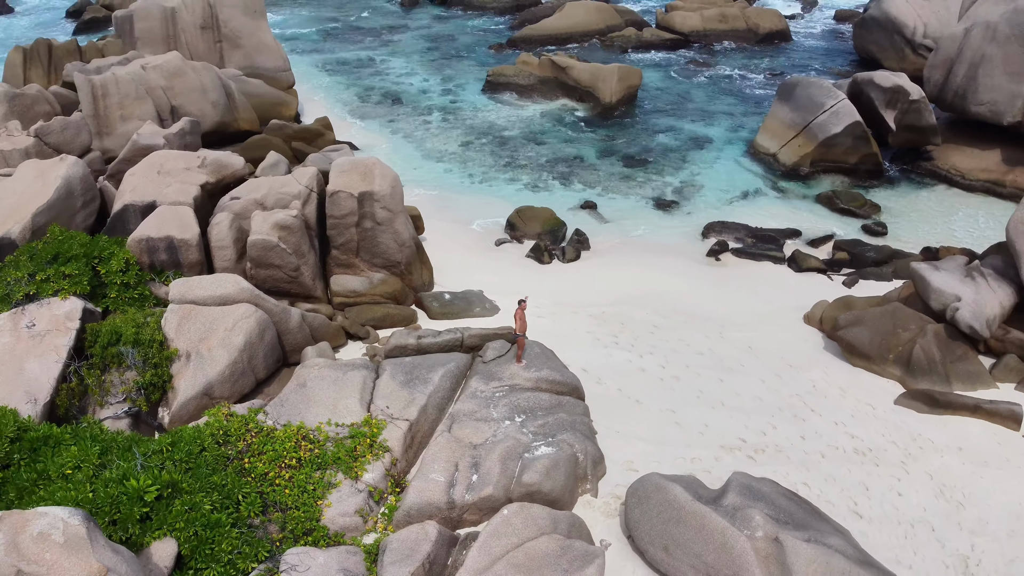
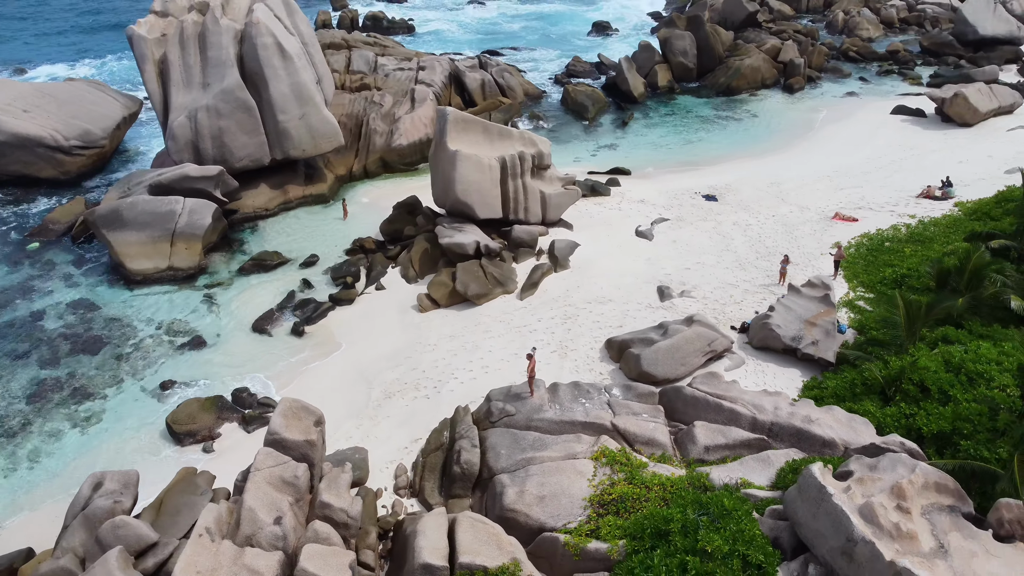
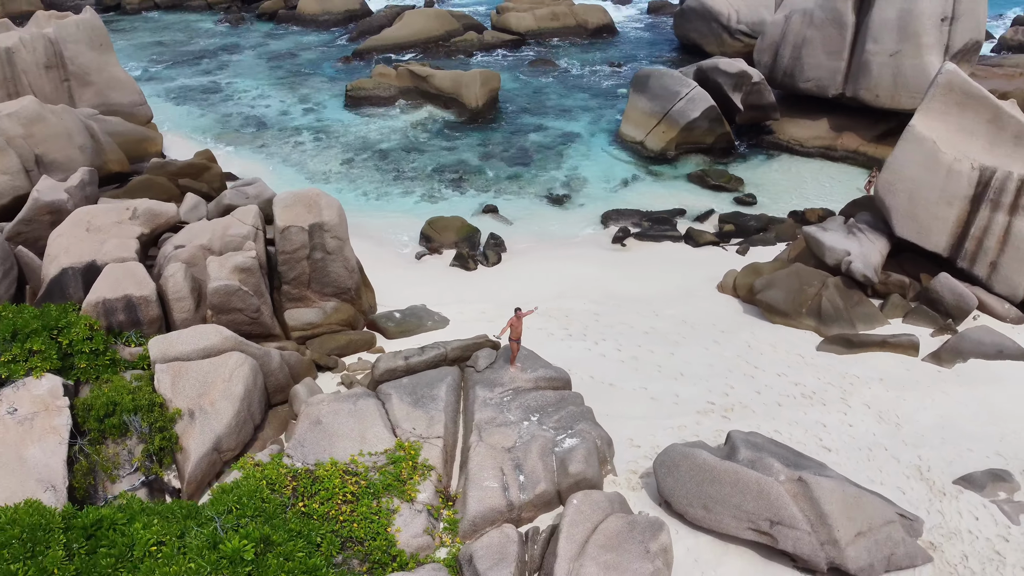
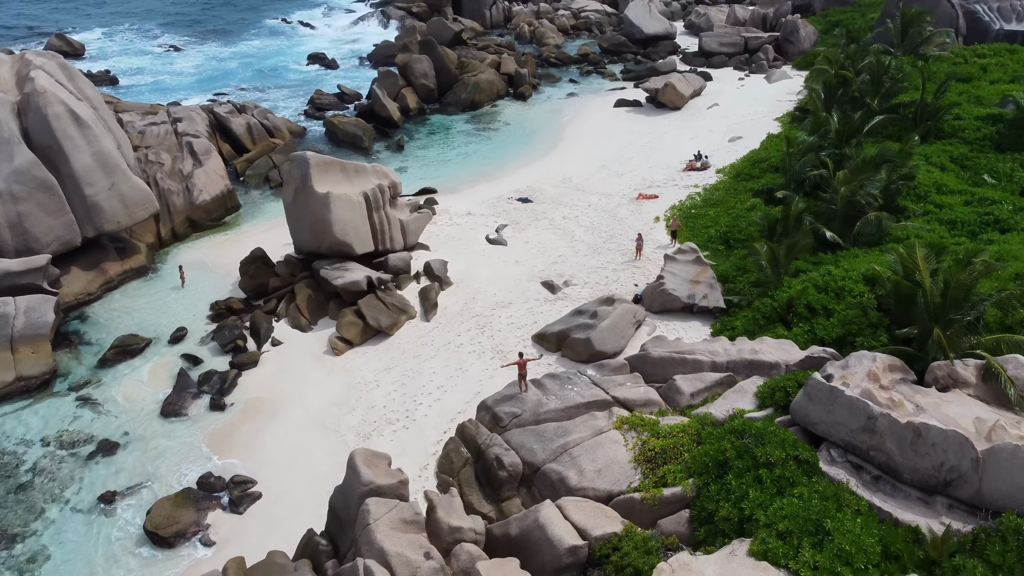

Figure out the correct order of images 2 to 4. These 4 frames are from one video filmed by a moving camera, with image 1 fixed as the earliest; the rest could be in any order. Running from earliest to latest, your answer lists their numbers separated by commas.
3, 2, 4
